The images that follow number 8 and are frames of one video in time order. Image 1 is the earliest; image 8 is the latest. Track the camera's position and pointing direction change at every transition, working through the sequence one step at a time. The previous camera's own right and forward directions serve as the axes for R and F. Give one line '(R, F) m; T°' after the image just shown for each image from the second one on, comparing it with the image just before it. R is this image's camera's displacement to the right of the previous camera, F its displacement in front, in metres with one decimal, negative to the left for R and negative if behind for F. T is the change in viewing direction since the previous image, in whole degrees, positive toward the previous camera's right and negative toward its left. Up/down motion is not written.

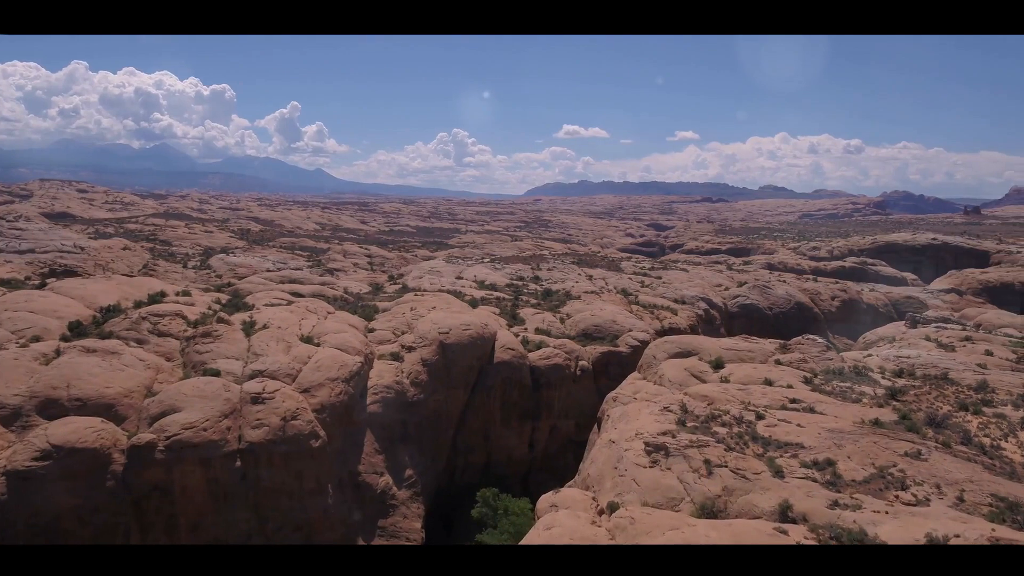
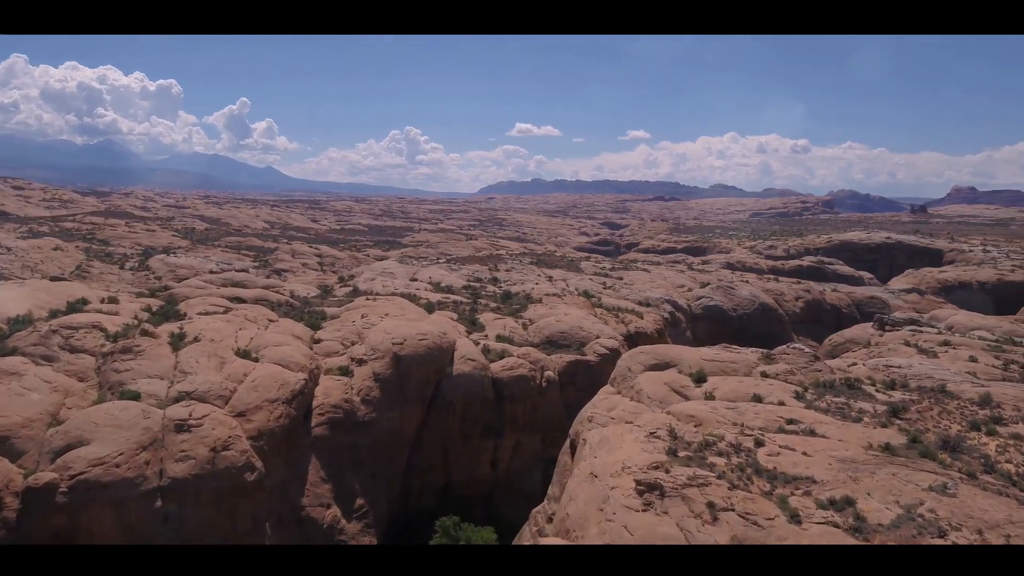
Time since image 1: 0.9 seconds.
(-0.1, +1.5) m; +3°
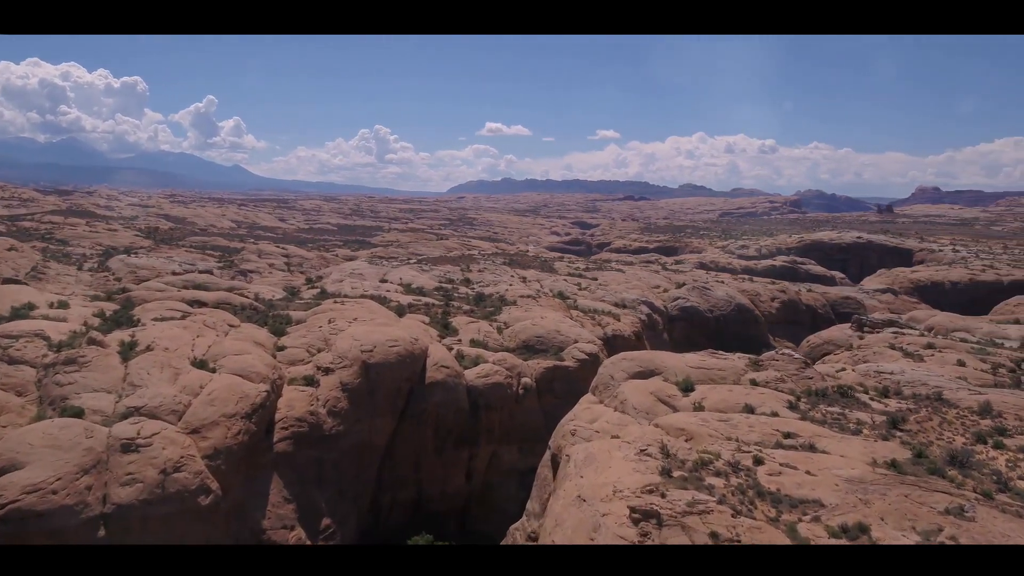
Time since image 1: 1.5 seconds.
(-0.1, +0.8) m; +2°
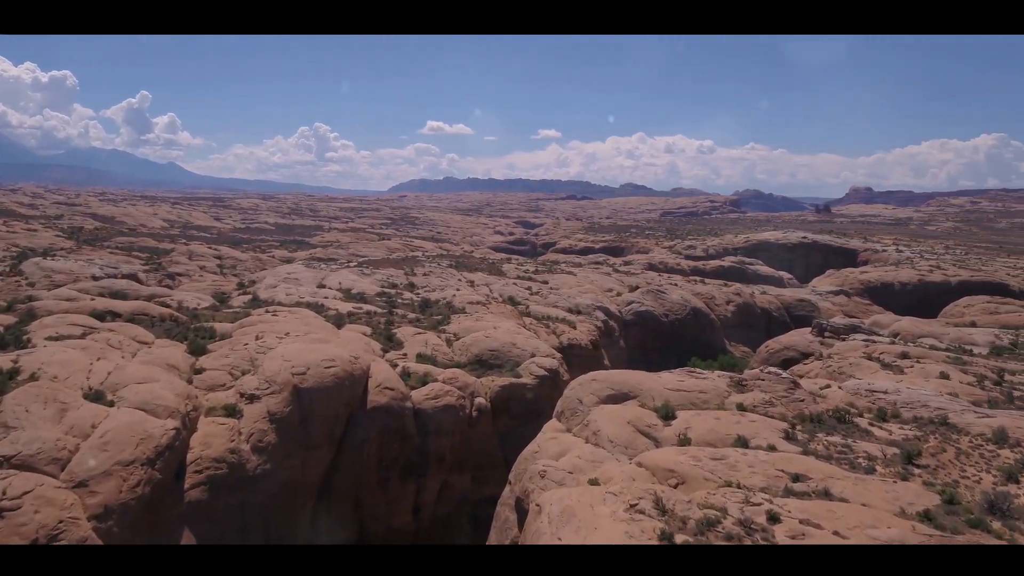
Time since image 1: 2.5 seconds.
(-0.2, +1.7) m; +4°
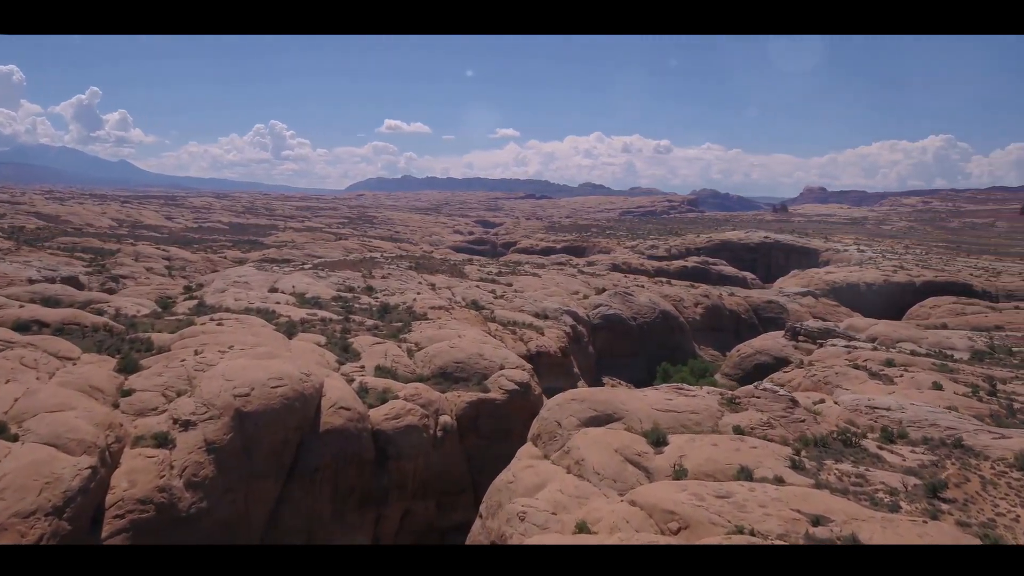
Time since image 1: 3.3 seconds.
(-0.1, +1.3) m; +3°
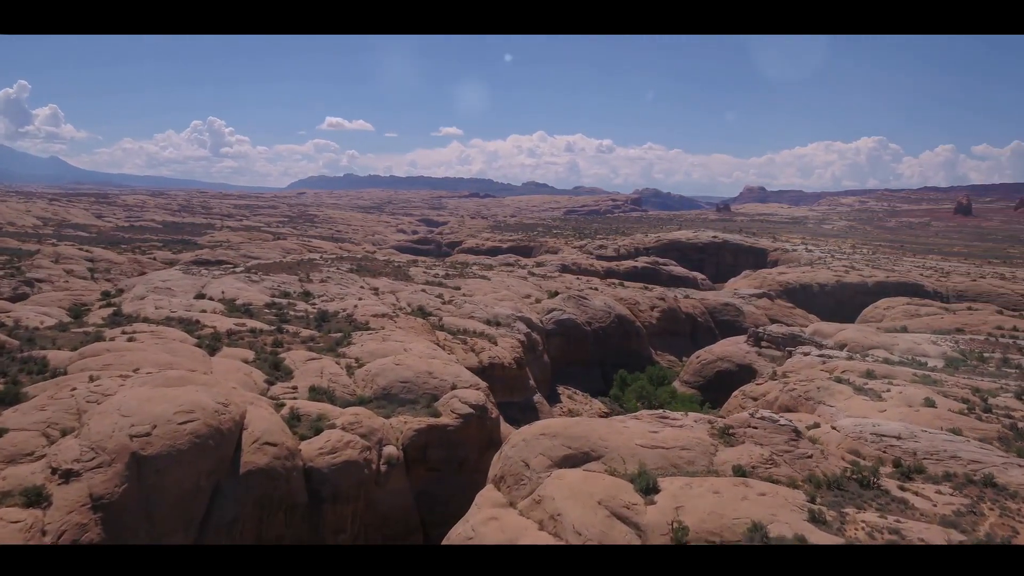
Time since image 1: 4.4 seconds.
(-0.1, +1.8) m; +4°
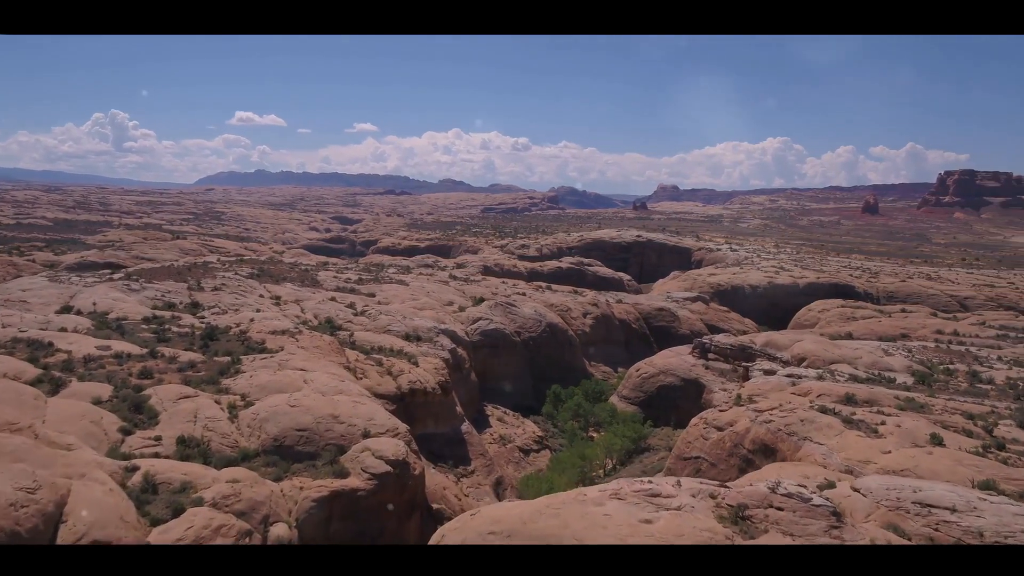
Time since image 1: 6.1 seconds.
(-0.1, +2.9) m; +5°
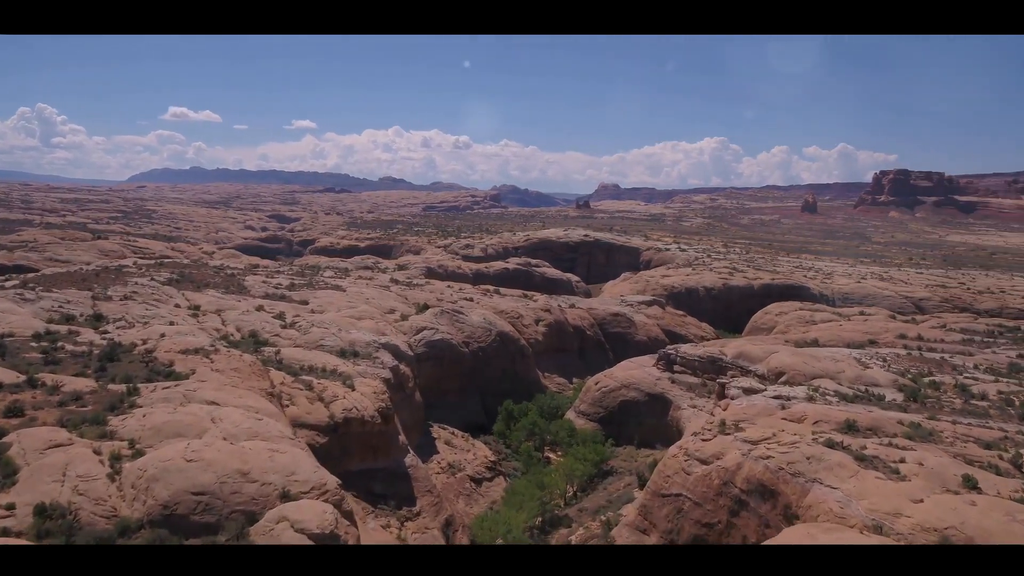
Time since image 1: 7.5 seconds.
(-0.2, +2.3) m; +4°
